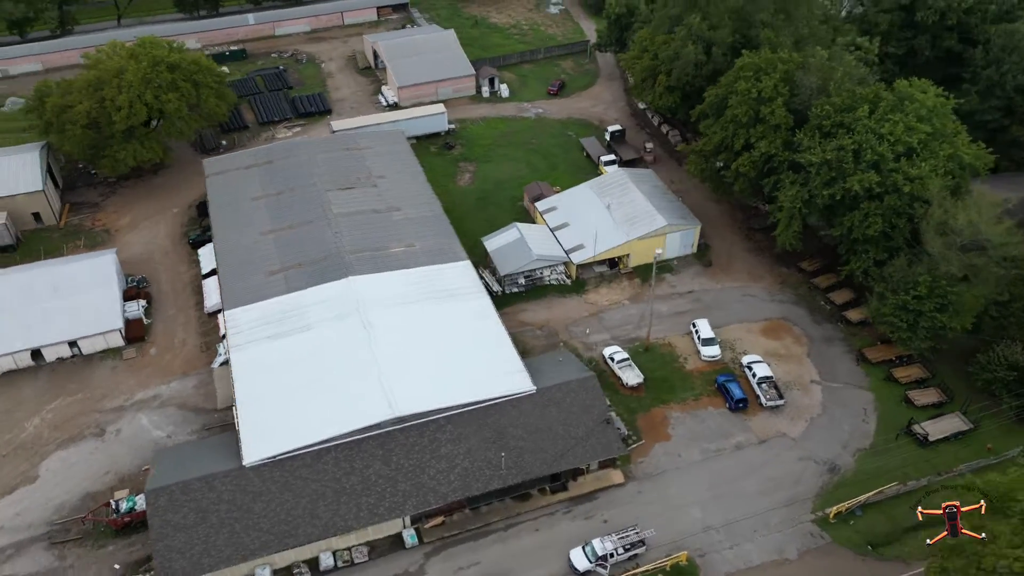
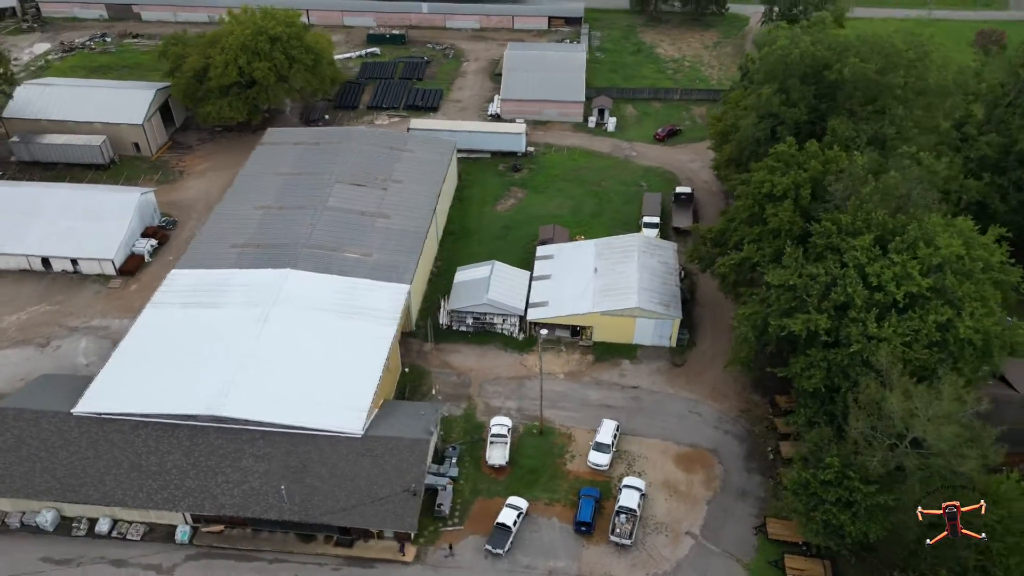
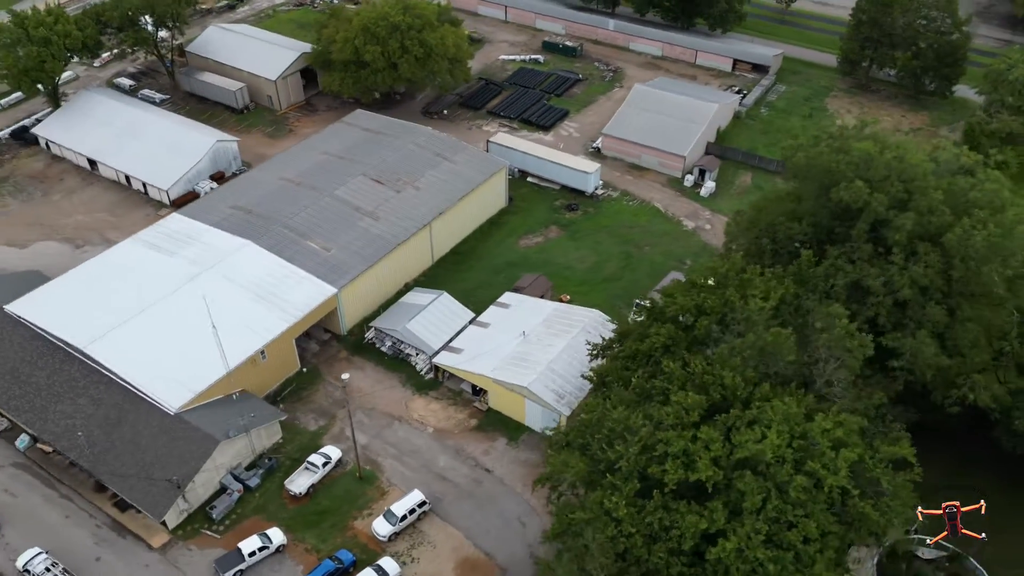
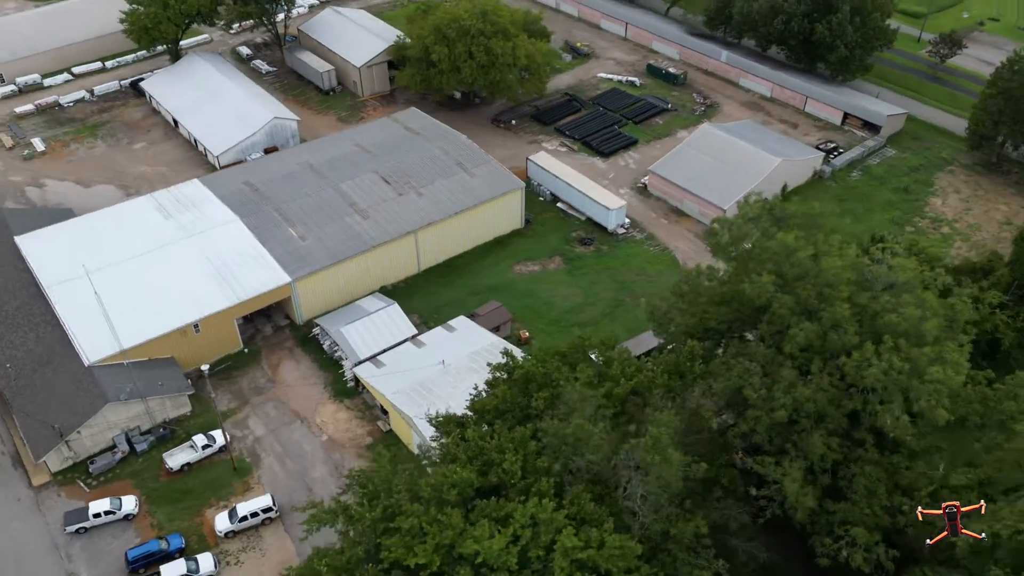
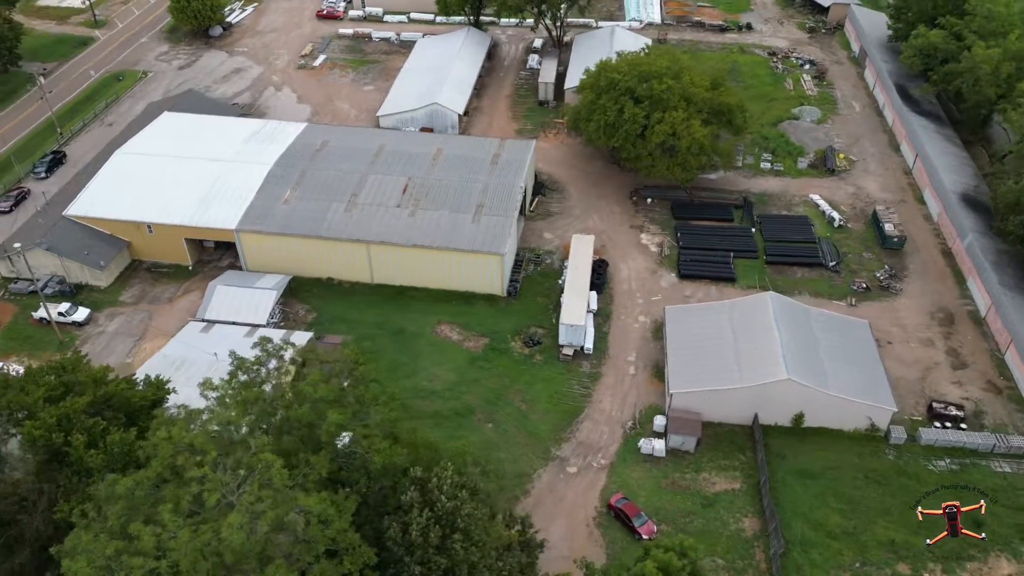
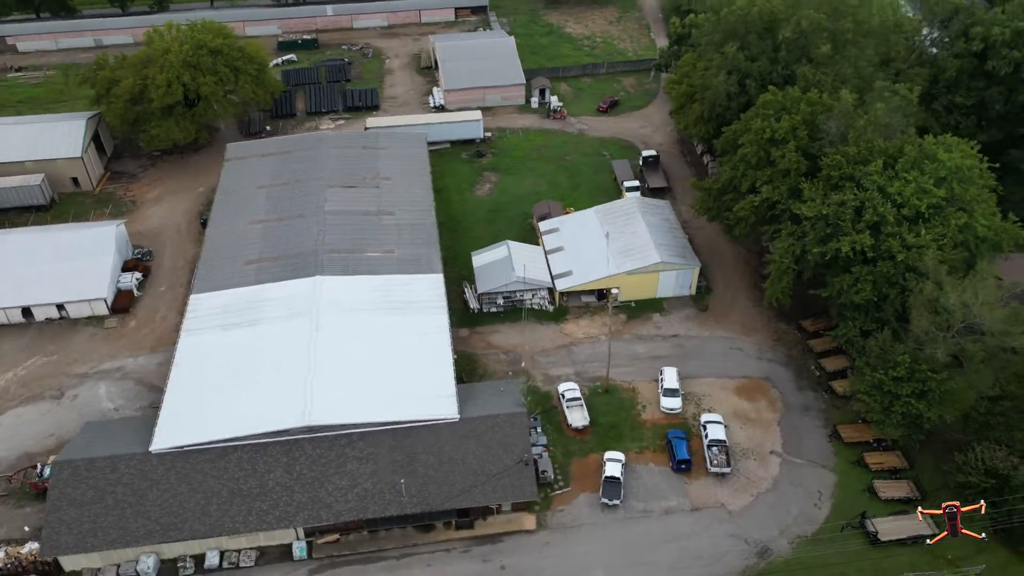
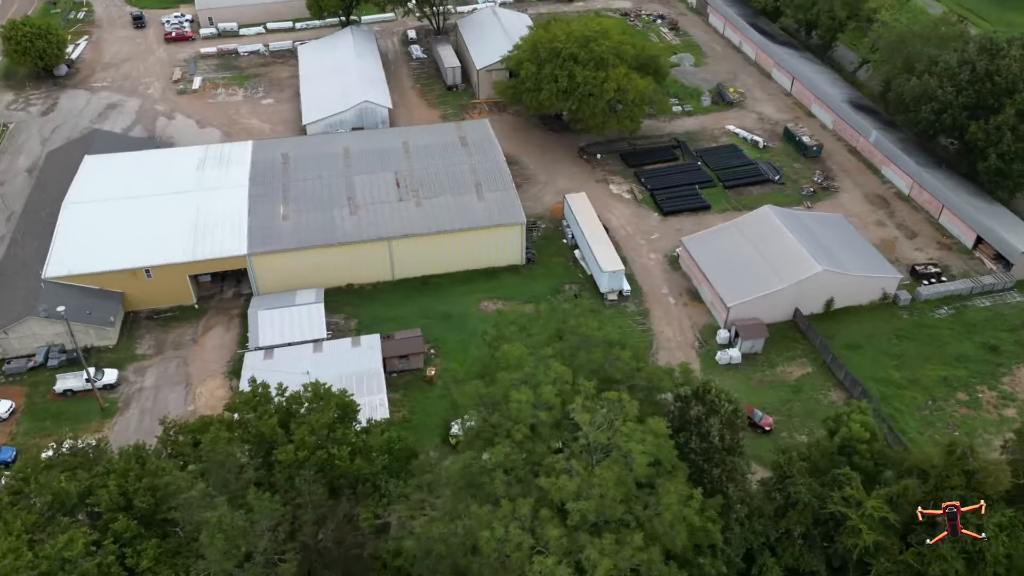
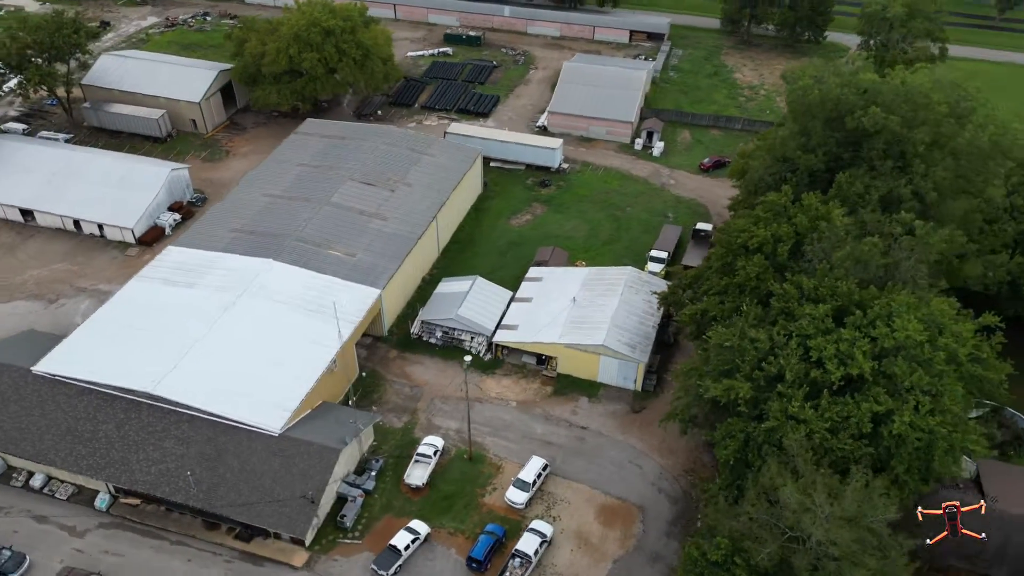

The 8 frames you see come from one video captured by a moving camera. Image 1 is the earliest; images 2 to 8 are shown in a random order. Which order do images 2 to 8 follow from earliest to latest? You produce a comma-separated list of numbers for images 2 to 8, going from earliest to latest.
6, 2, 8, 3, 4, 7, 5
